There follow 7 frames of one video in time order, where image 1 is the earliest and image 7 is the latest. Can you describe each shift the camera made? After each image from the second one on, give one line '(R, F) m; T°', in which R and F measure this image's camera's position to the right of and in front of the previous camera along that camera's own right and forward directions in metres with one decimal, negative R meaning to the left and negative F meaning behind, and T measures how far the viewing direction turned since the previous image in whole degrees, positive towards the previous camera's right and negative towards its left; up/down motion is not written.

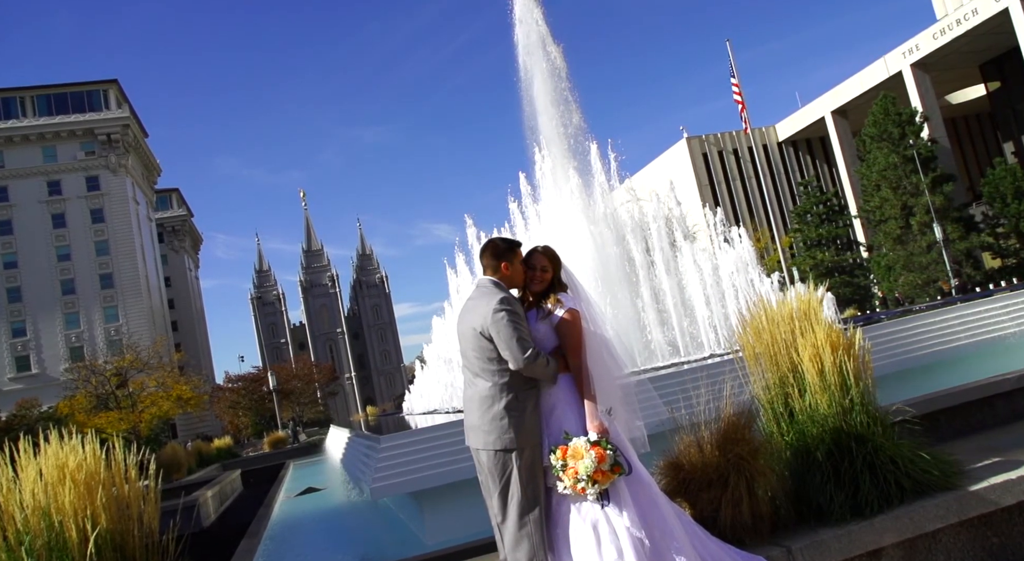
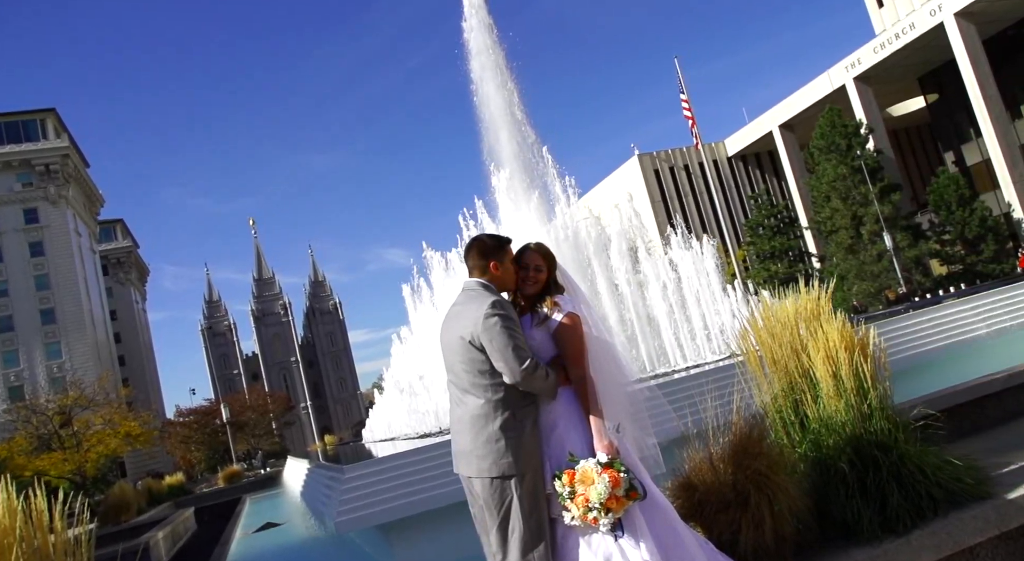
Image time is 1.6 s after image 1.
(-0.1, +0.5) m; +3°
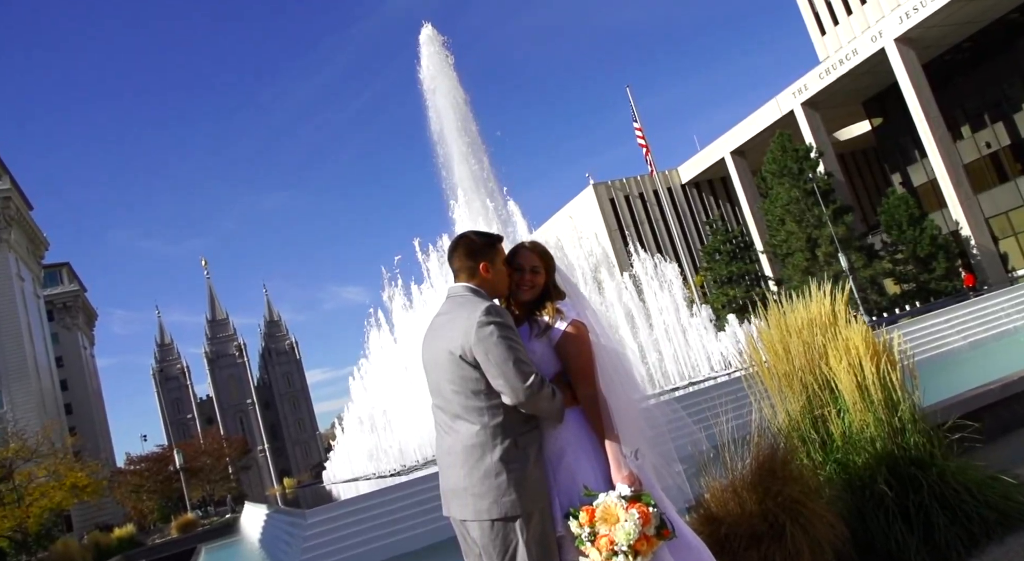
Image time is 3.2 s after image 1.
(-0.1, +0.5) m; +3°
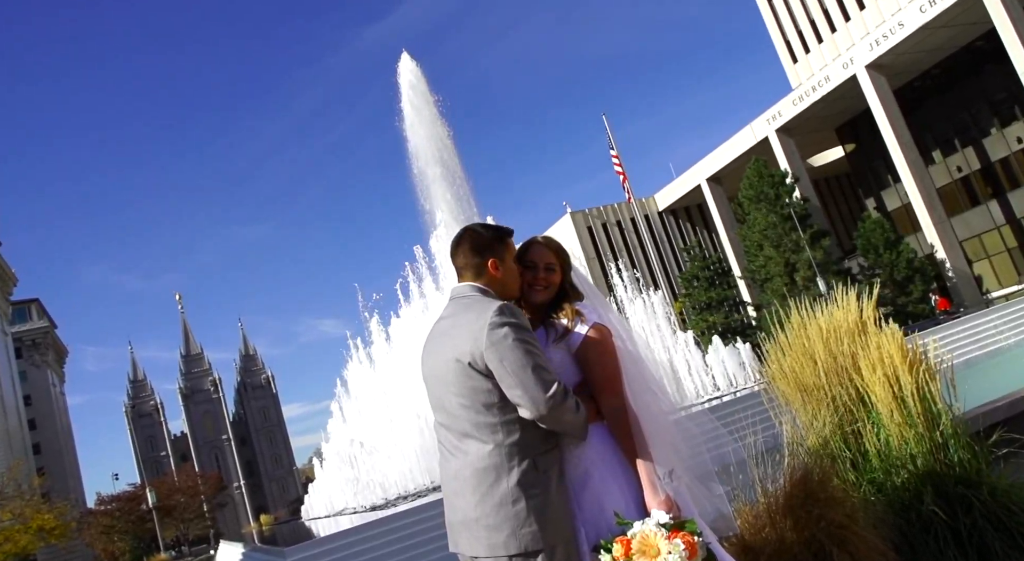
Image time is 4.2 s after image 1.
(-0.1, +0.3) m; +2°
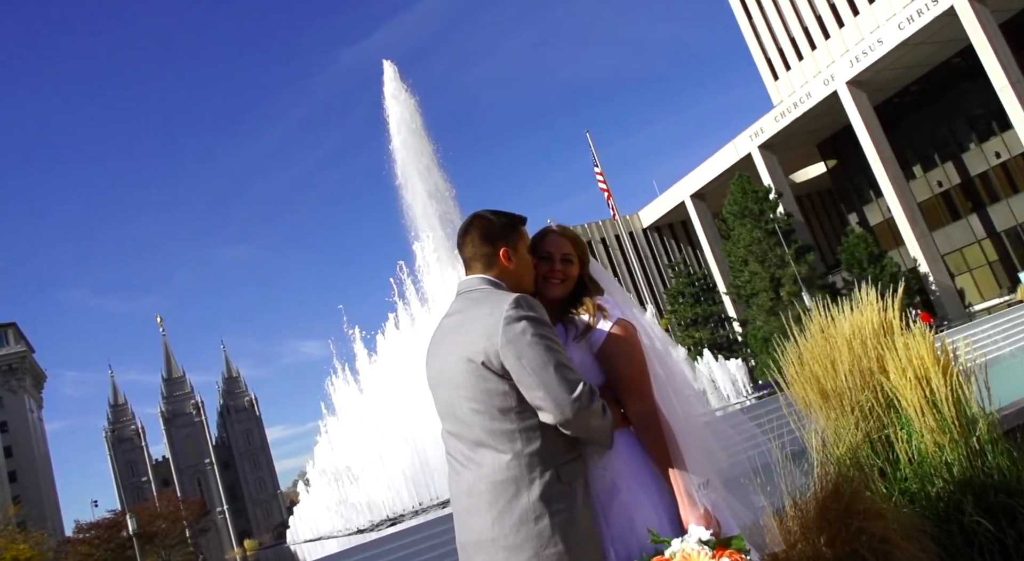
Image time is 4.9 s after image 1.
(-0.1, +0.2) m; +1°
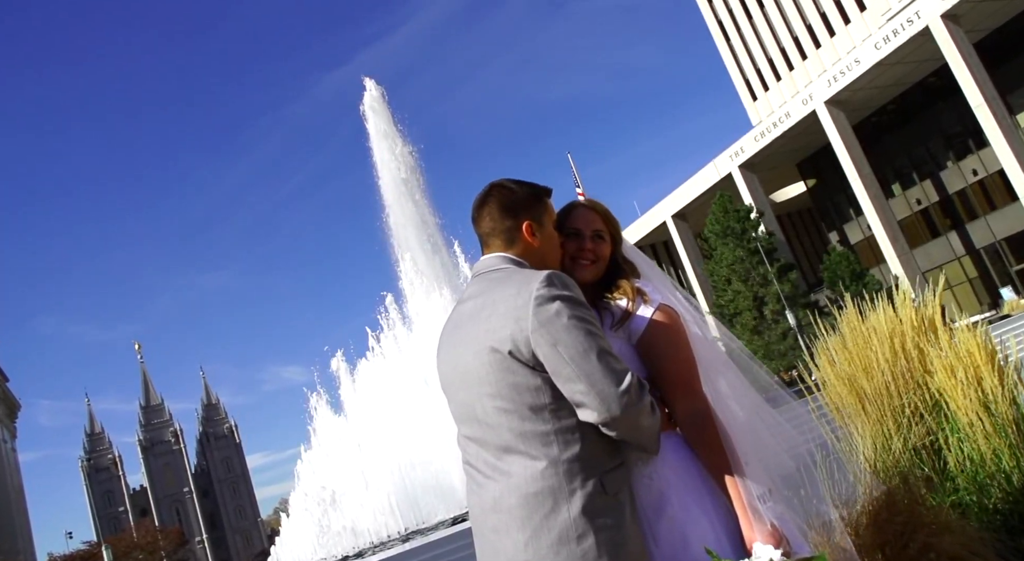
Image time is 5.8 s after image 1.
(-0.1, +0.3) m; +1°
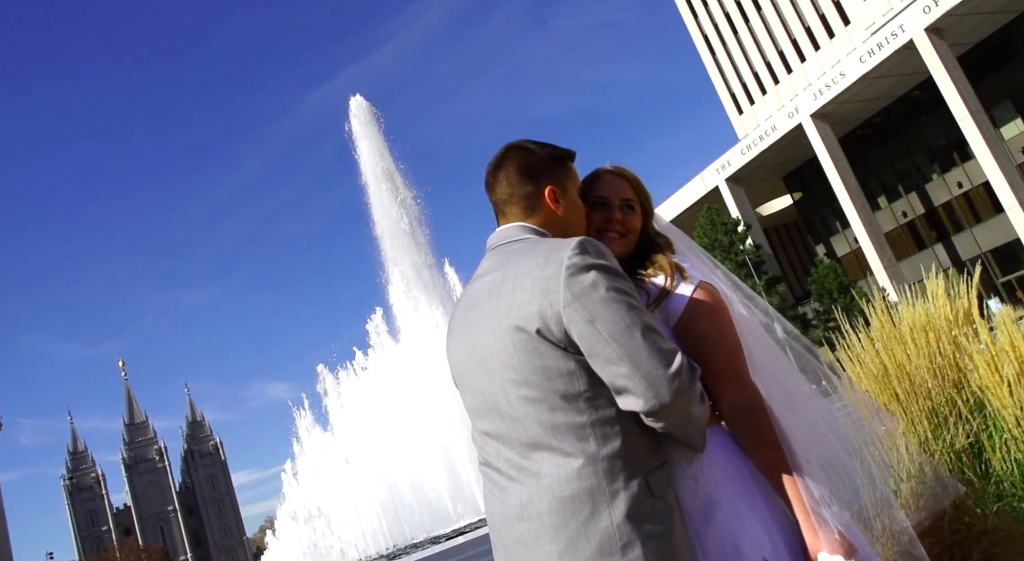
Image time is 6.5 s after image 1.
(-0.1, +0.2) m; +1°
